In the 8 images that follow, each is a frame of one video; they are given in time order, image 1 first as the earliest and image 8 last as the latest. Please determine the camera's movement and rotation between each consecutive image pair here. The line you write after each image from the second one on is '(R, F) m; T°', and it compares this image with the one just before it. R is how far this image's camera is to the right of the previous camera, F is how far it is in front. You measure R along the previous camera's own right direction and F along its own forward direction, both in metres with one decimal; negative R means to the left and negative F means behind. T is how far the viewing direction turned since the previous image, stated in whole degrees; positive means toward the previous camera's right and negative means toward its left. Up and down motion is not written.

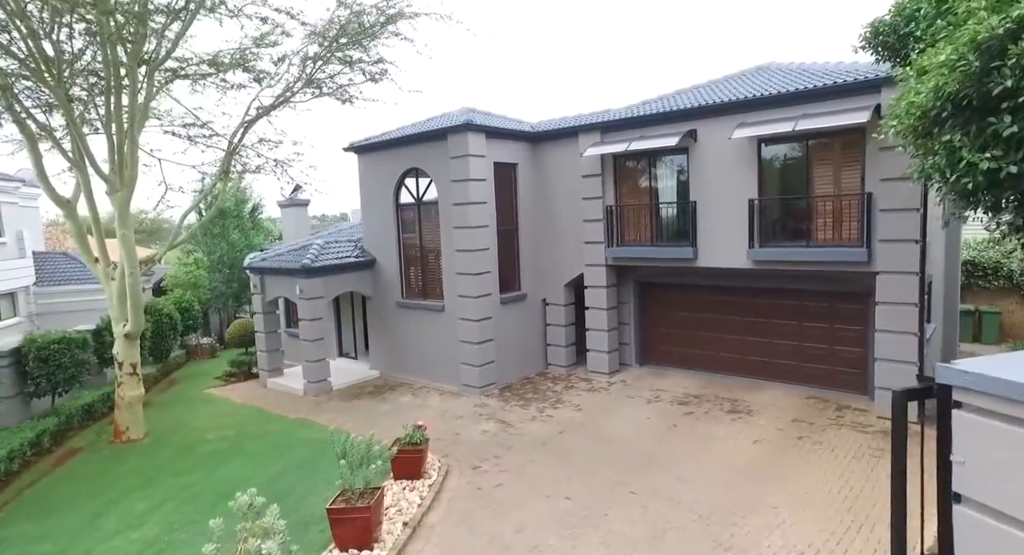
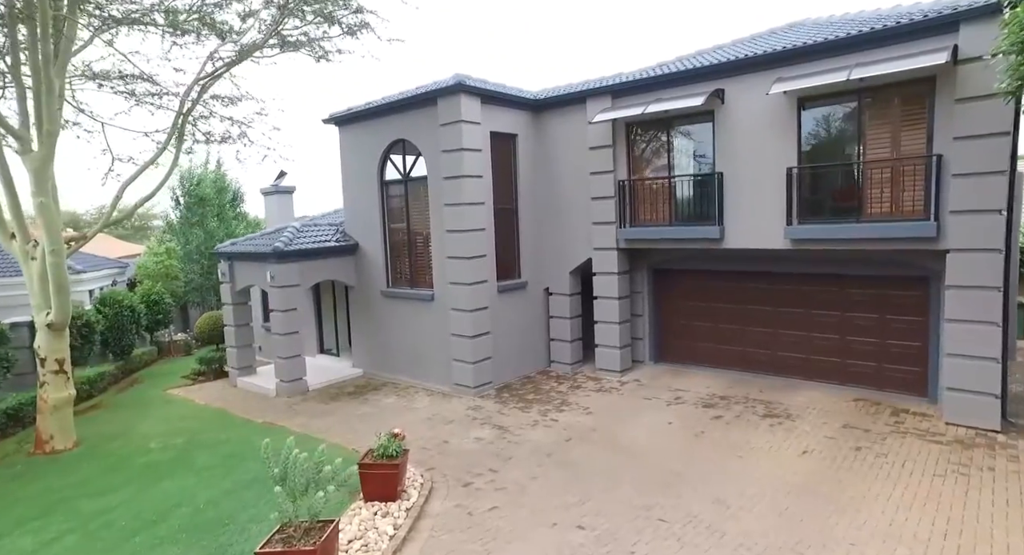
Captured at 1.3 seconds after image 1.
(0.0, +1.8) m; 0°
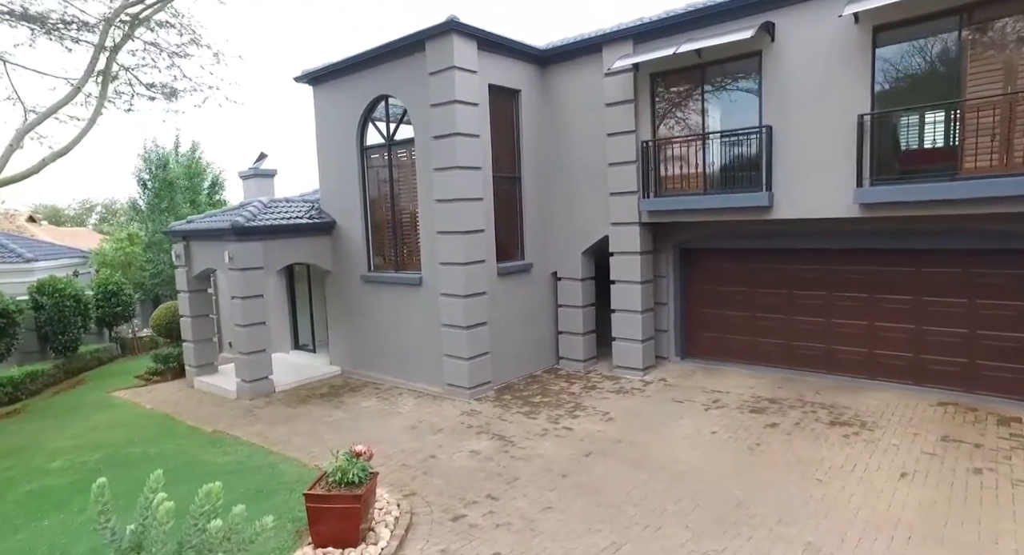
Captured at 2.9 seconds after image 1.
(-0.1, +2.2) m; 0°
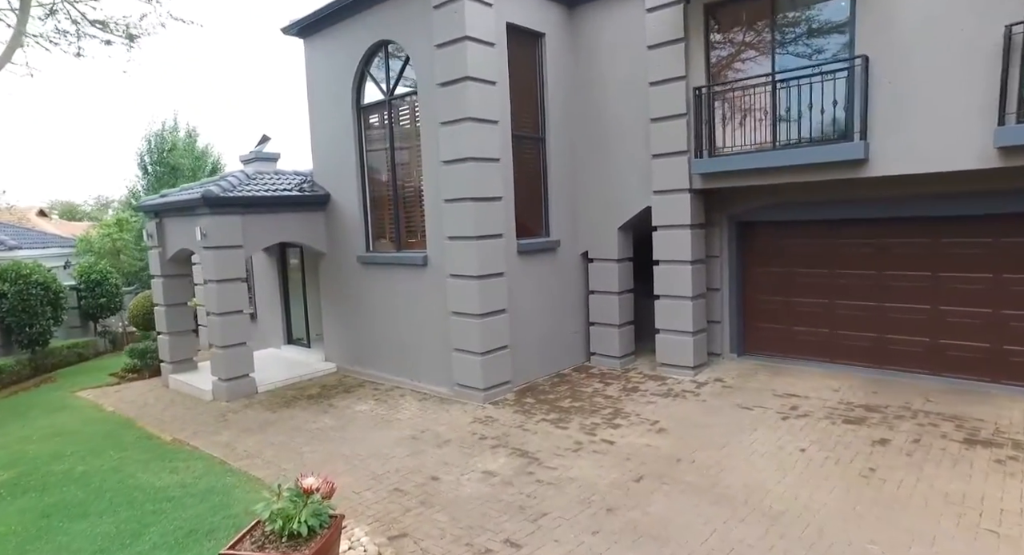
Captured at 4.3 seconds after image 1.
(-0.1, +2.0) m; -2°
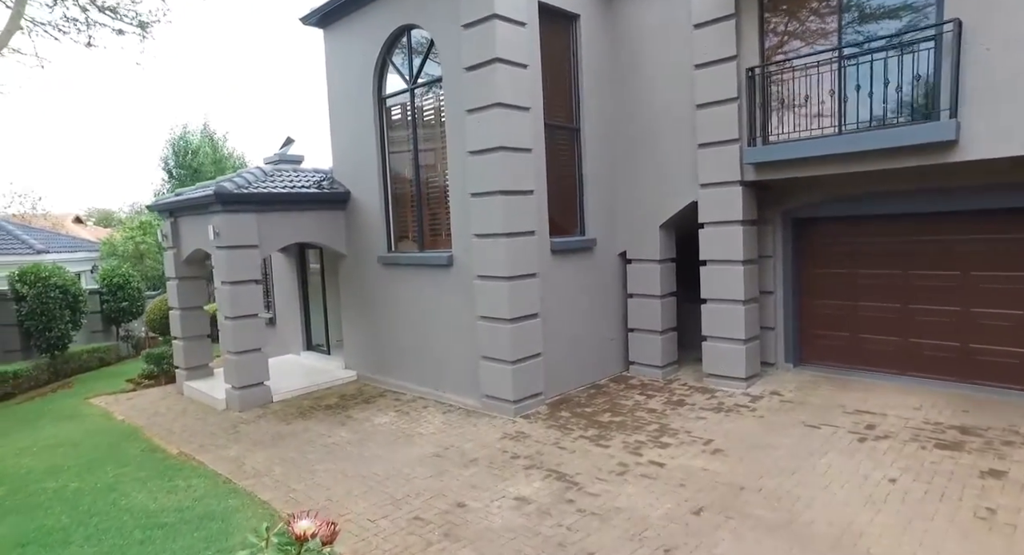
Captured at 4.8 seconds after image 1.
(-0.1, +0.8) m; -2°
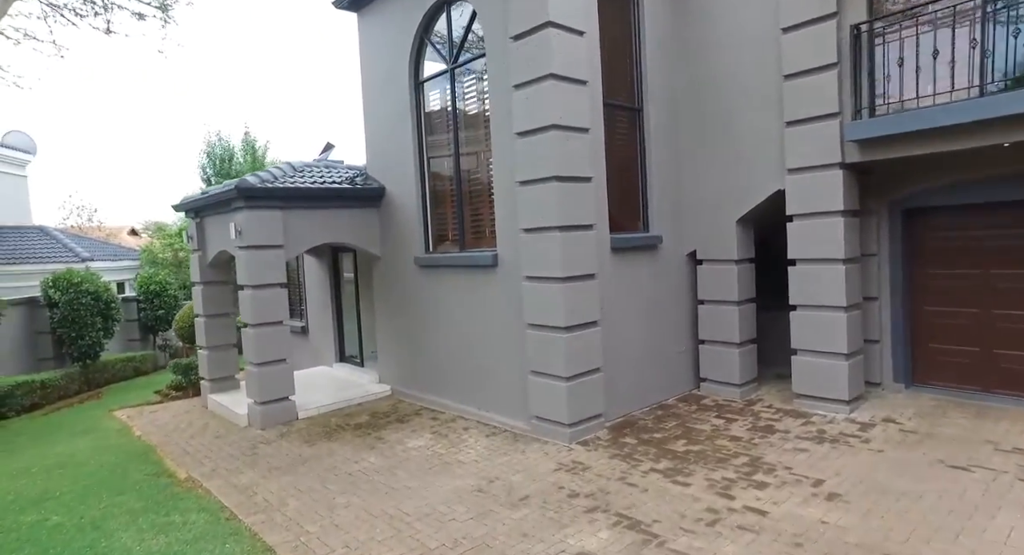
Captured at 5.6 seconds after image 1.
(-0.1, +1.2) m; -4°
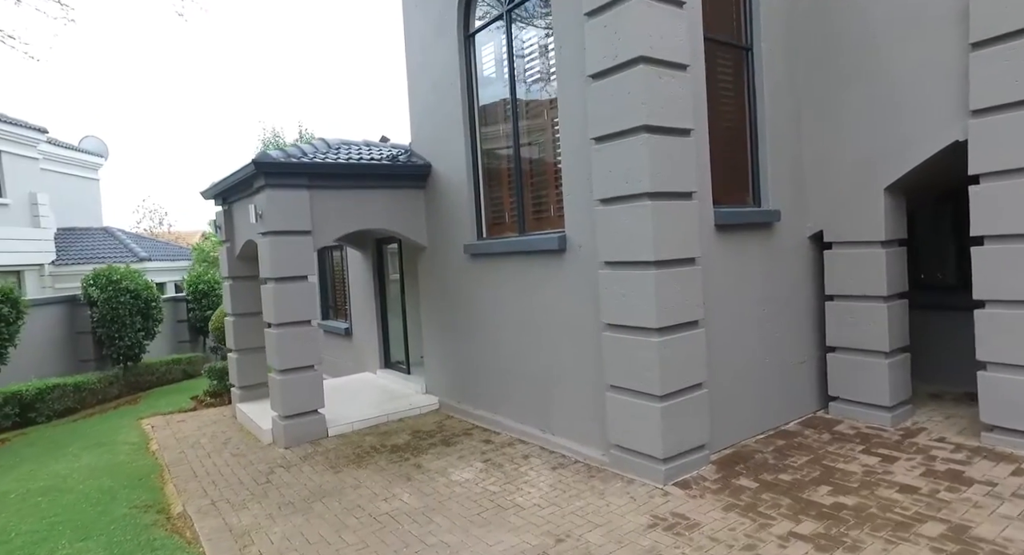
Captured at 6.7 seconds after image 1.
(-0.1, +1.7) m; -6°
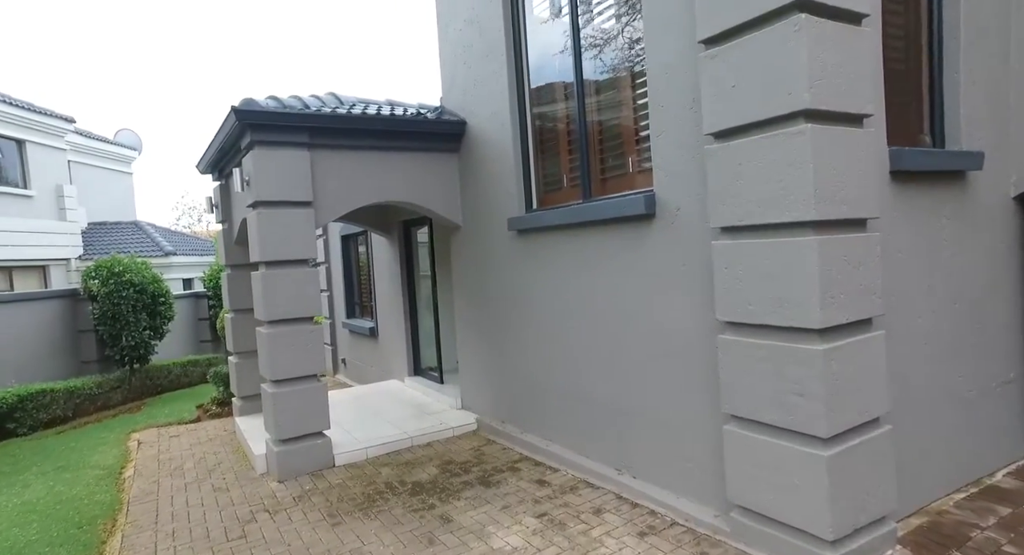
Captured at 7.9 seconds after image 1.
(-0.2, +1.9) m; -4°
